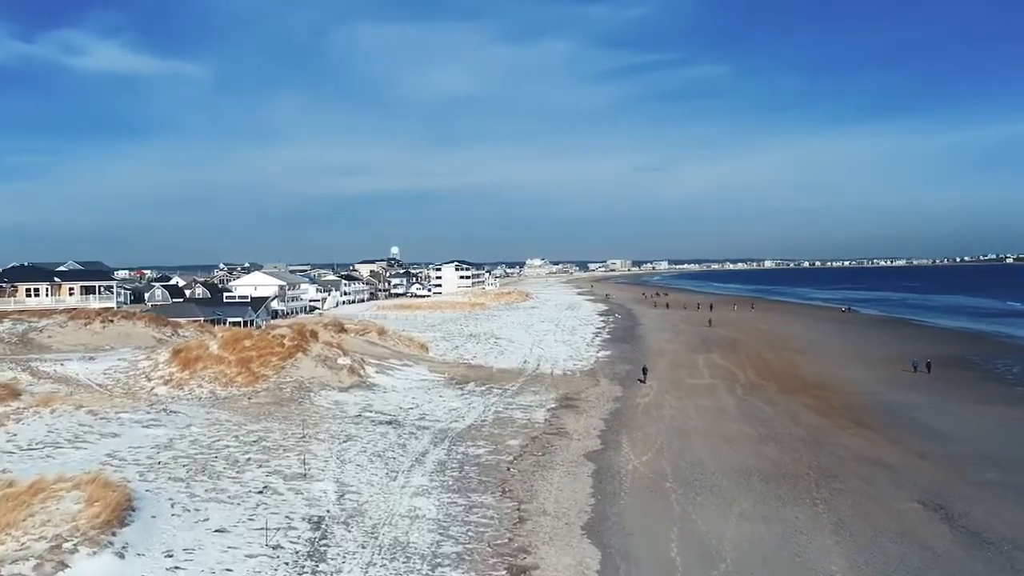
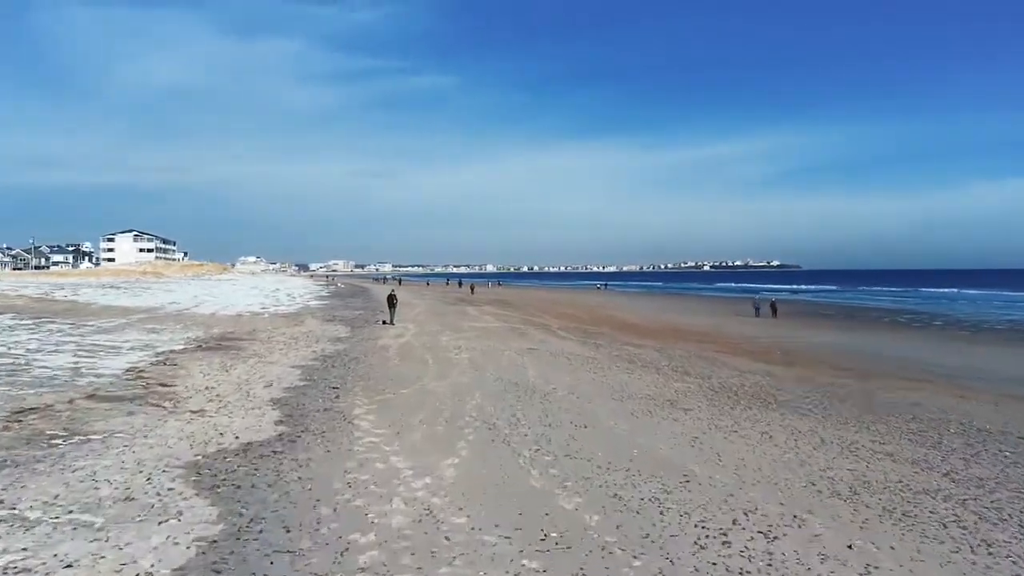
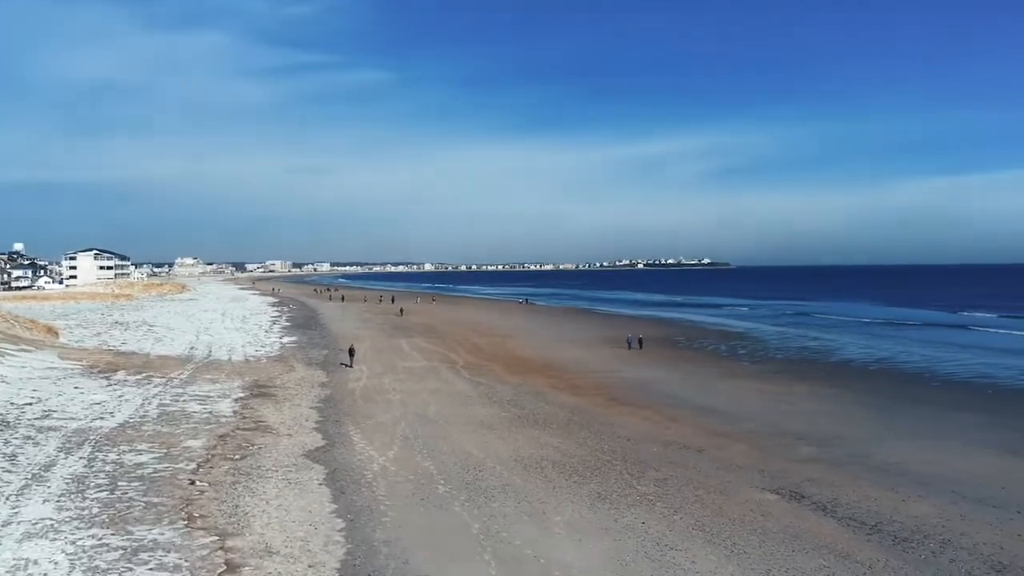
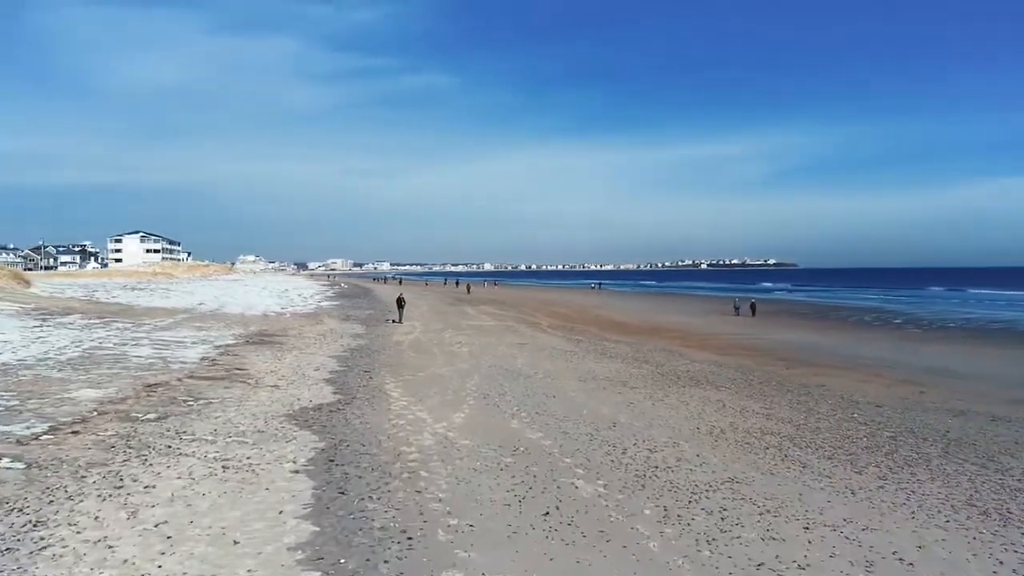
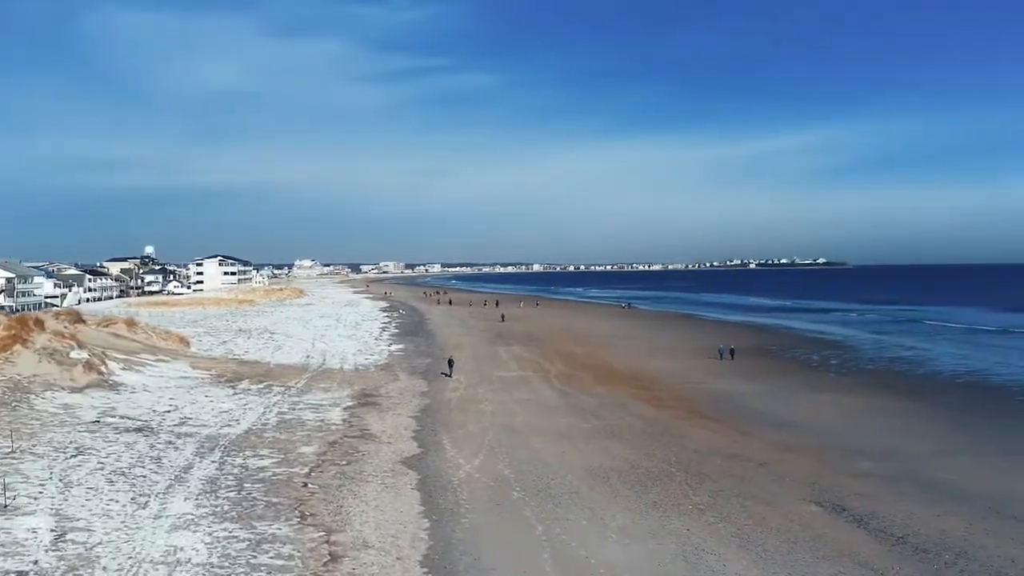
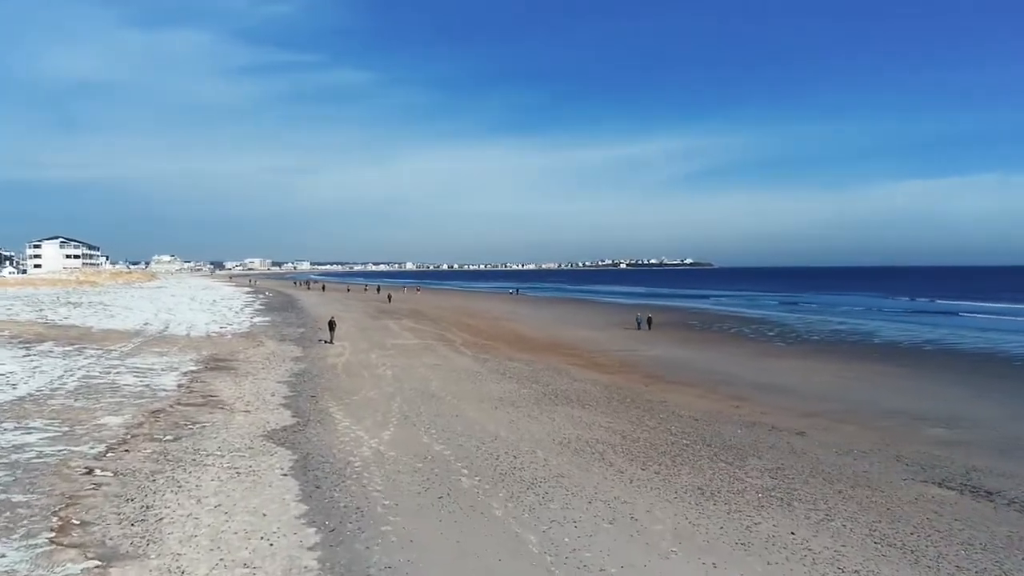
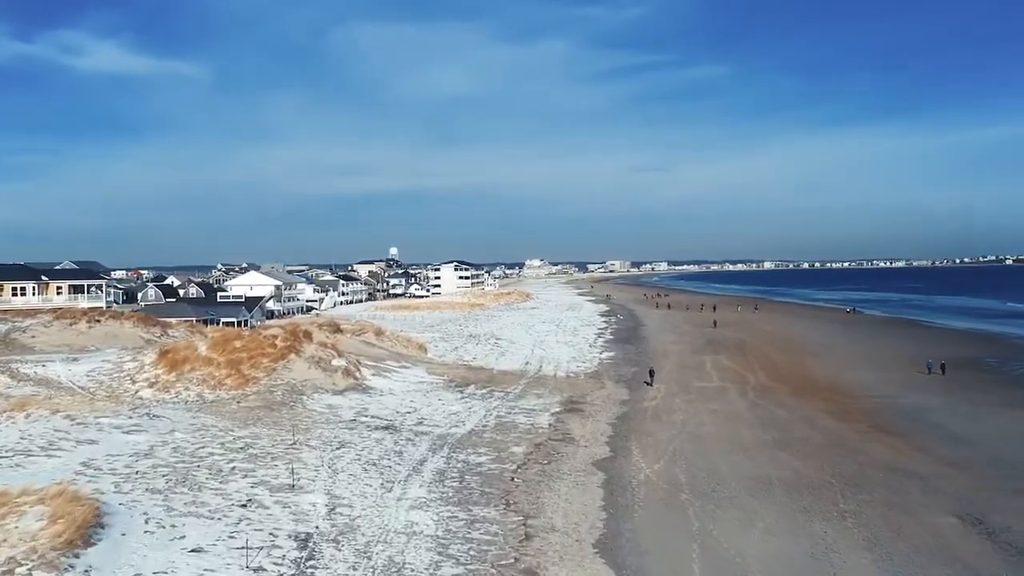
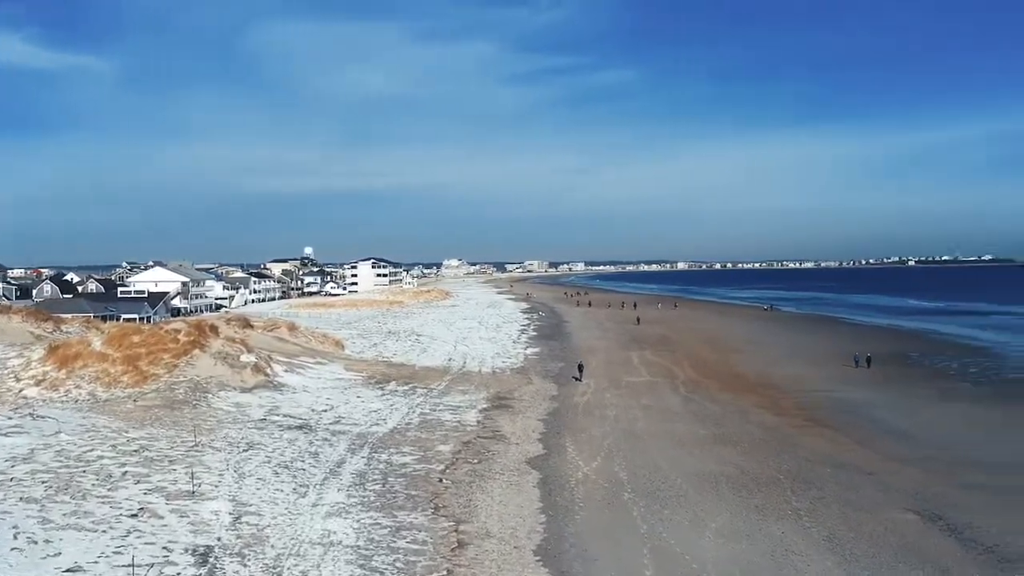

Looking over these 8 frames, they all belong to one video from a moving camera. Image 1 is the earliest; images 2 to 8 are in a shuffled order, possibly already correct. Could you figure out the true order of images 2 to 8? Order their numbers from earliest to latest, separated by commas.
7, 8, 5, 3, 6, 4, 2
